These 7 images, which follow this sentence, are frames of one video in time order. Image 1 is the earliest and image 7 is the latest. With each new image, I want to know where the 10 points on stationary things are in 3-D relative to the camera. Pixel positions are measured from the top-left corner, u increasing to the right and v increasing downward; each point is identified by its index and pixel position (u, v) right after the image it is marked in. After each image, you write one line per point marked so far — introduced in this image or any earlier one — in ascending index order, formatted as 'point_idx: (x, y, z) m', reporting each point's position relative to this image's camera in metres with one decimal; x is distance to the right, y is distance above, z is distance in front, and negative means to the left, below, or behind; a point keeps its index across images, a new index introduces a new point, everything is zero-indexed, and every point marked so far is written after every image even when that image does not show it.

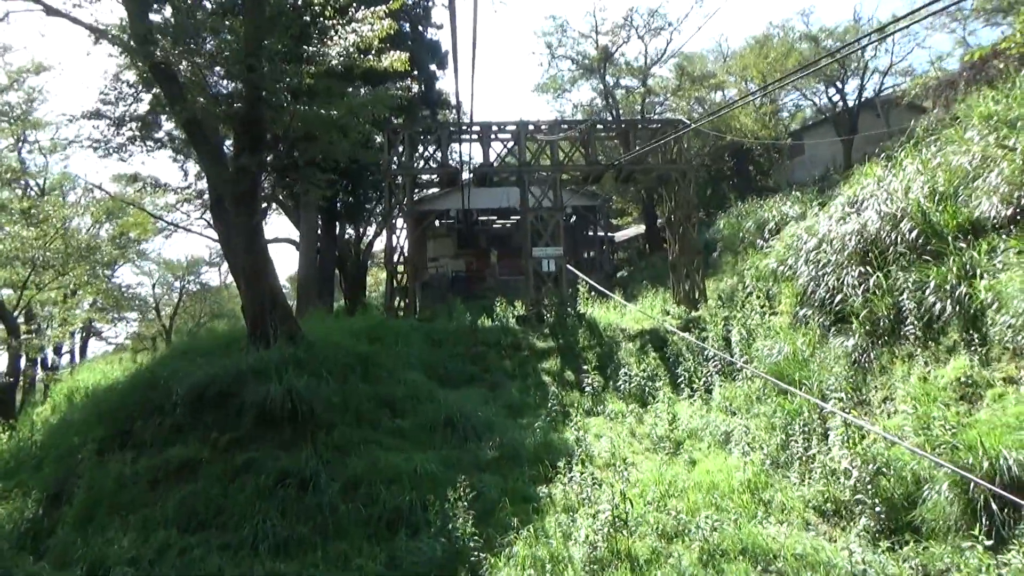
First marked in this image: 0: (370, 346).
0: (-2.5, -1.0, +13.6) m
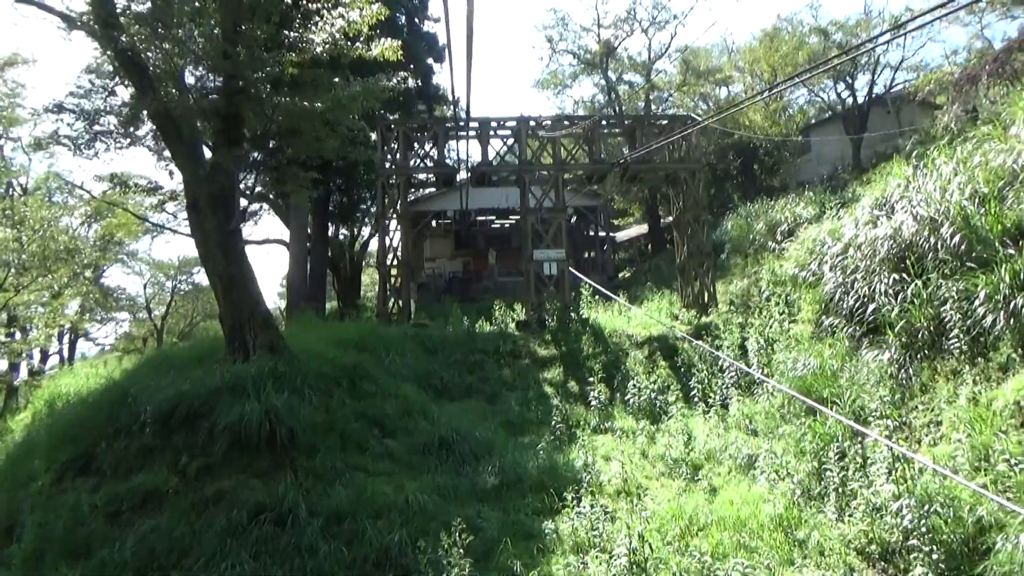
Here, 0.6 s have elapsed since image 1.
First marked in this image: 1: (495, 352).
0: (-2.5, -1.2, +12.6) m
1: (-0.3, -1.2, +15.1) m
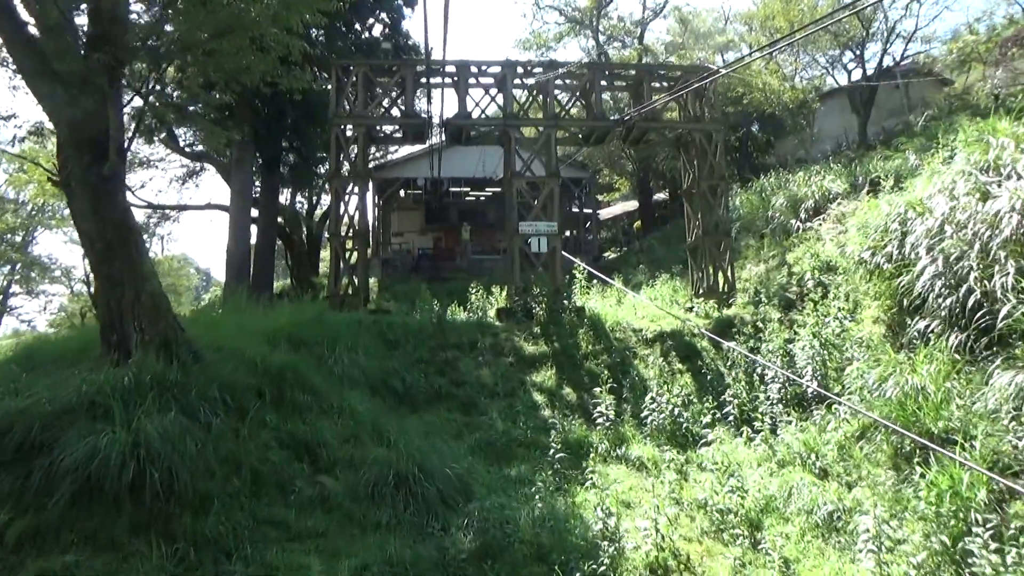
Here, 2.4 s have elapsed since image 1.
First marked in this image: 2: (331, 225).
0: (-2.7, -0.9, +9.6) m
1: (-0.6, -0.9, +12.2) m
2: (-3.4, +1.2, +14.5) m
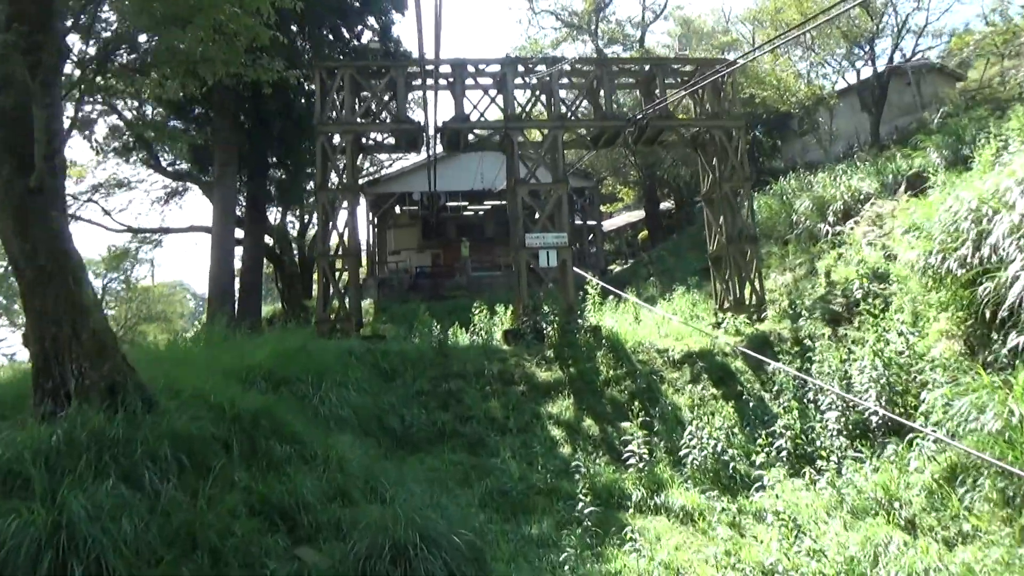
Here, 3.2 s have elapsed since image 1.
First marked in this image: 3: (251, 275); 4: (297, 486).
0: (-2.6, -1.2, +8.2) m
1: (-0.5, -1.2, +10.8) m
2: (-3.3, +0.8, +13.2) m
3: (-6.6, +0.4, +19.7) m
4: (-1.8, -1.7, +6.4) m
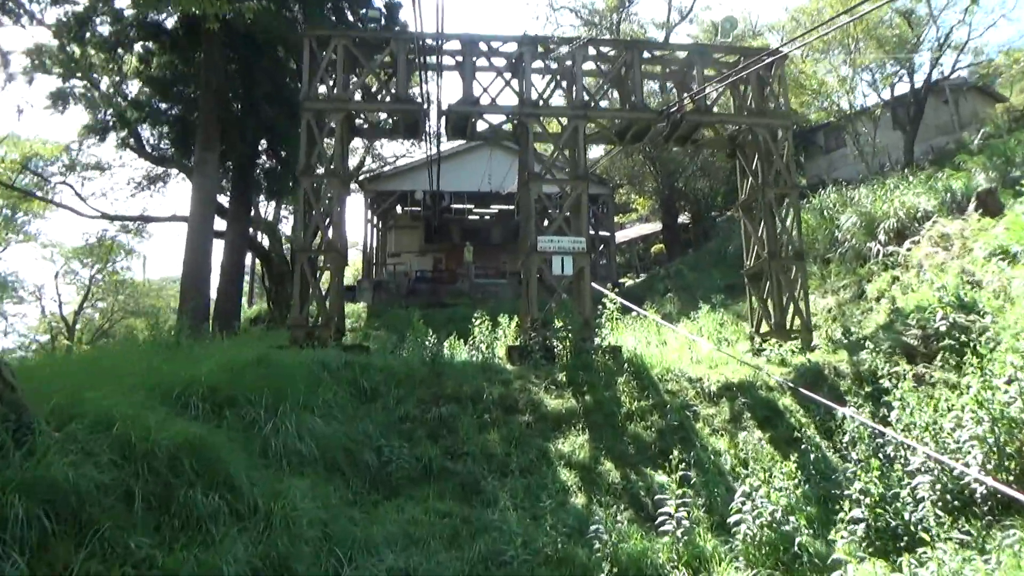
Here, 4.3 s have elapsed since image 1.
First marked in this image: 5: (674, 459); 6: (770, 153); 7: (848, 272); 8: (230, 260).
0: (-2.5, -1.1, +6.5) m
1: (-0.4, -1.3, +9.0) m
2: (-3.1, +0.8, +11.4) m
3: (-6.5, +0.5, +18.0) m
4: (-1.8, -1.6, +4.6) m
5: (+1.6, -1.7, +8.0) m
6: (+4.1, +2.1, +12.4) m
7: (+5.9, +0.3, +13.7) m
8: (-6.5, +0.6, +17.9) m
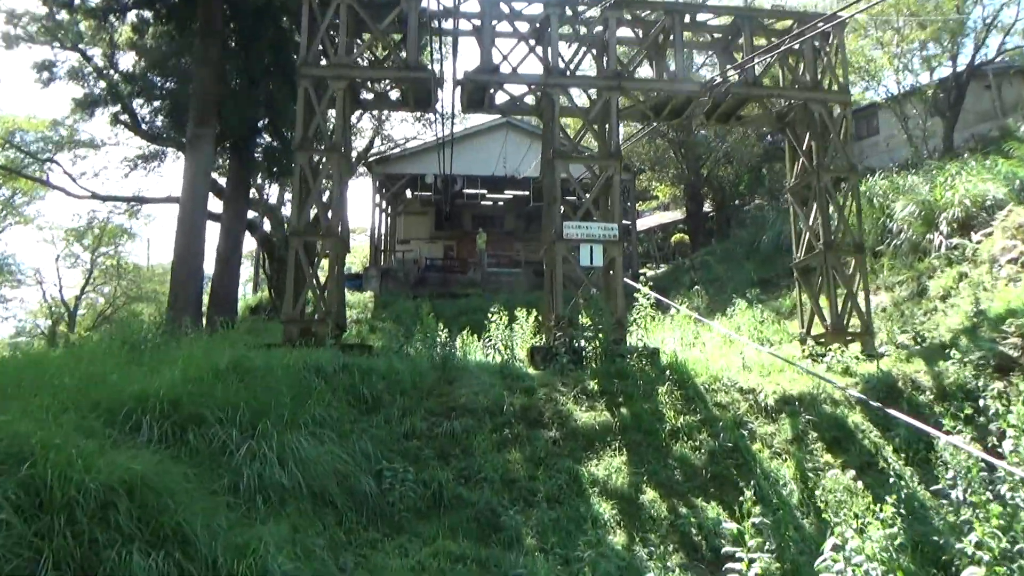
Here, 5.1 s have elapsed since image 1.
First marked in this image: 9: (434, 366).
0: (-2.3, -1.1, +5.2) m
1: (-0.2, -1.2, +7.8) m
2: (-2.9, +0.9, +10.2) m
3: (-6.1, +0.7, +16.8) m
4: (-1.6, -1.6, +3.4) m
5: (+1.9, -1.7, +6.7) m
6: (+4.4, +2.2, +11.0) m
7: (+6.2, +0.3, +12.3) m
8: (-6.1, +0.9, +16.7) m
9: (-0.8, -0.9, +8.4) m
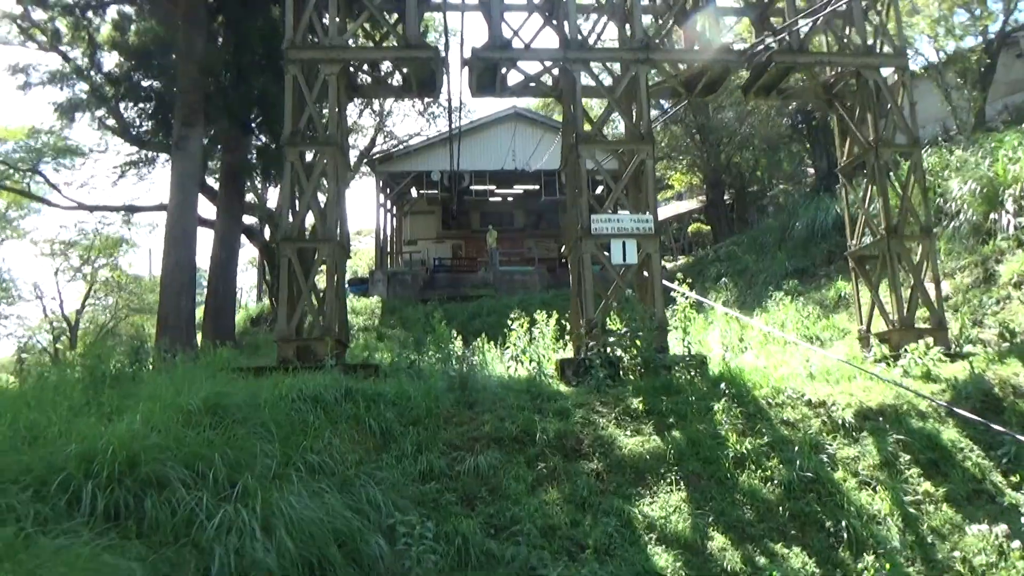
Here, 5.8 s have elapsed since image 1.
0: (-2.1, -1.2, +4.1) m
1: (+0.1, -1.3, +6.6) m
2: (-2.6, +0.8, +9.0) m
3: (-5.8, +0.5, +15.7) m
4: (-1.3, -1.8, +2.2) m
5: (+2.1, -1.7, +5.5) m
6: (+4.6, +2.3, +9.8) m
7: (+6.5, +0.5, +11.1) m
8: (-5.8, +0.7, +15.6) m
9: (-0.6, -0.9, +7.2) m
